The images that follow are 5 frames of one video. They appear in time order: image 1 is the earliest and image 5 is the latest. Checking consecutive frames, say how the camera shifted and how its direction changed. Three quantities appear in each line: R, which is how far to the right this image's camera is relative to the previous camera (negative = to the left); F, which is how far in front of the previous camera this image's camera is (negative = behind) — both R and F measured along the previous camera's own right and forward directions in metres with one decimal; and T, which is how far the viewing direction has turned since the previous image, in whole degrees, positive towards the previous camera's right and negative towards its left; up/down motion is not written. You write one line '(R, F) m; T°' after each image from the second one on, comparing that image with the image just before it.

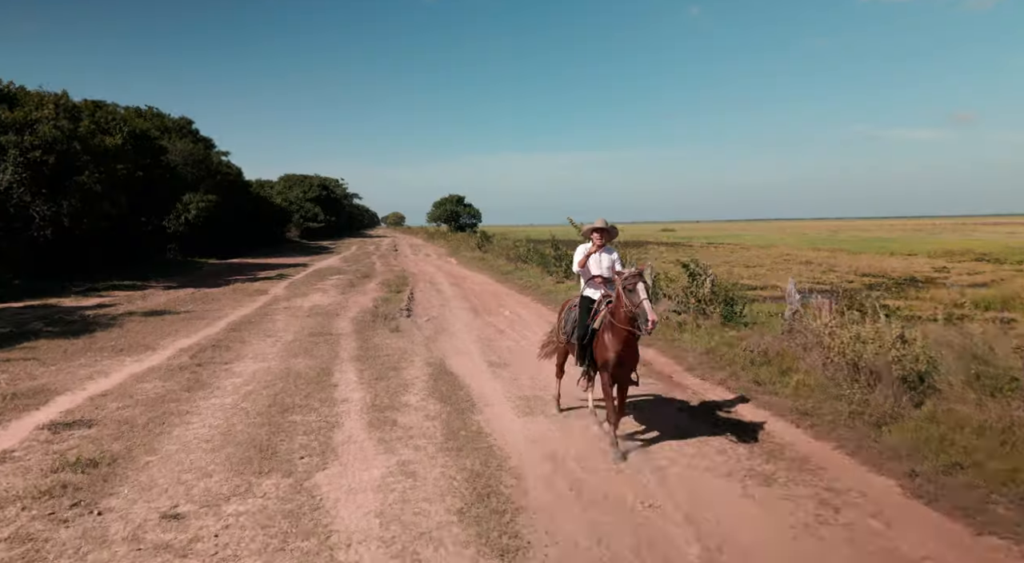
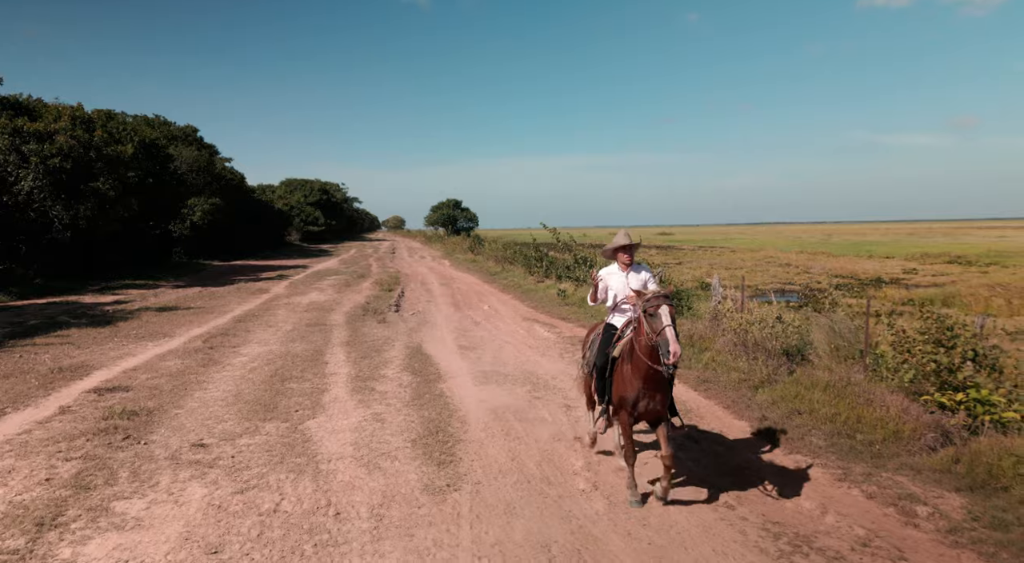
(+0.7, -1.9) m; 0°
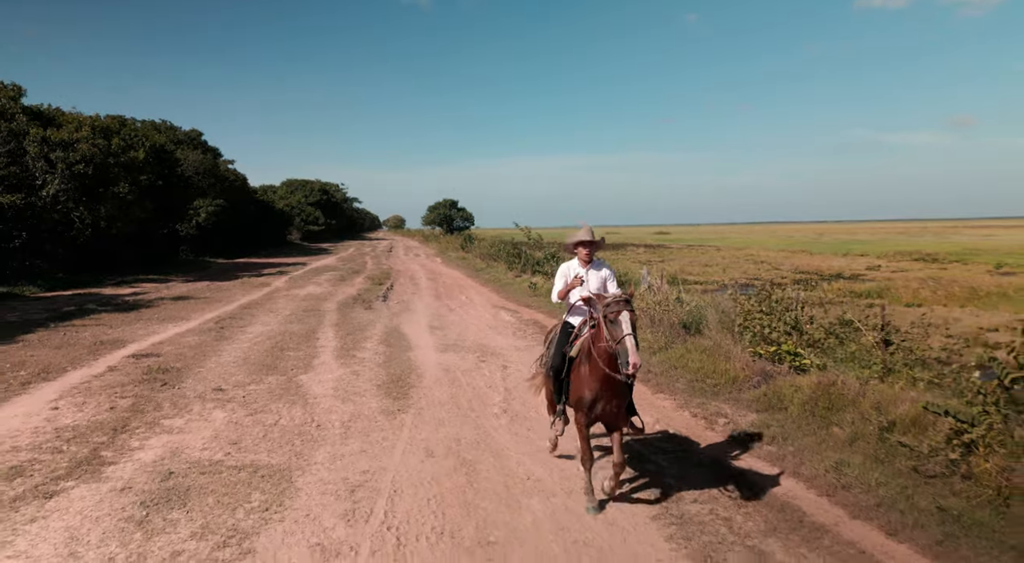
(+0.9, -2.4) m; 0°
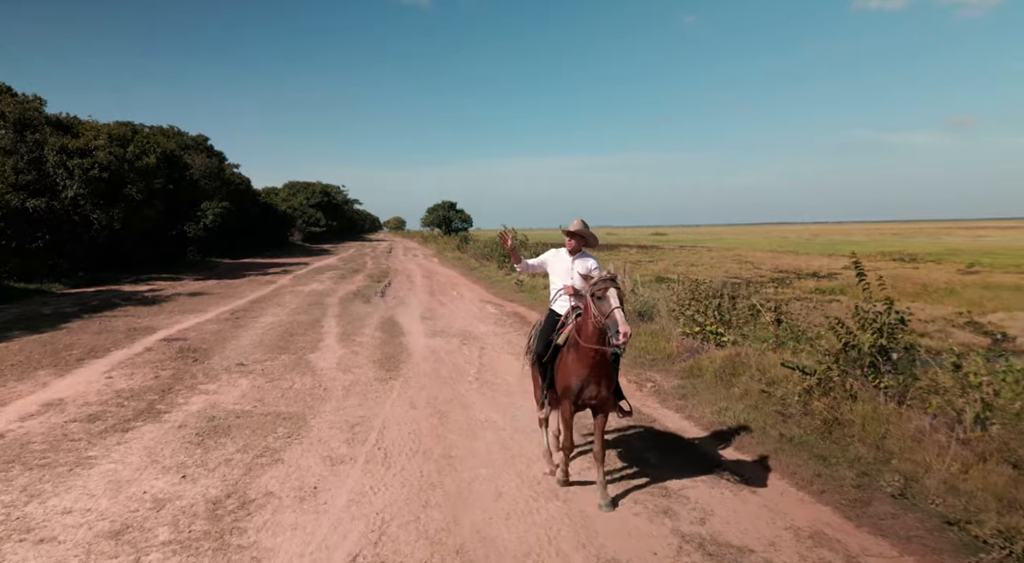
(+0.5, -1.9) m; 0°
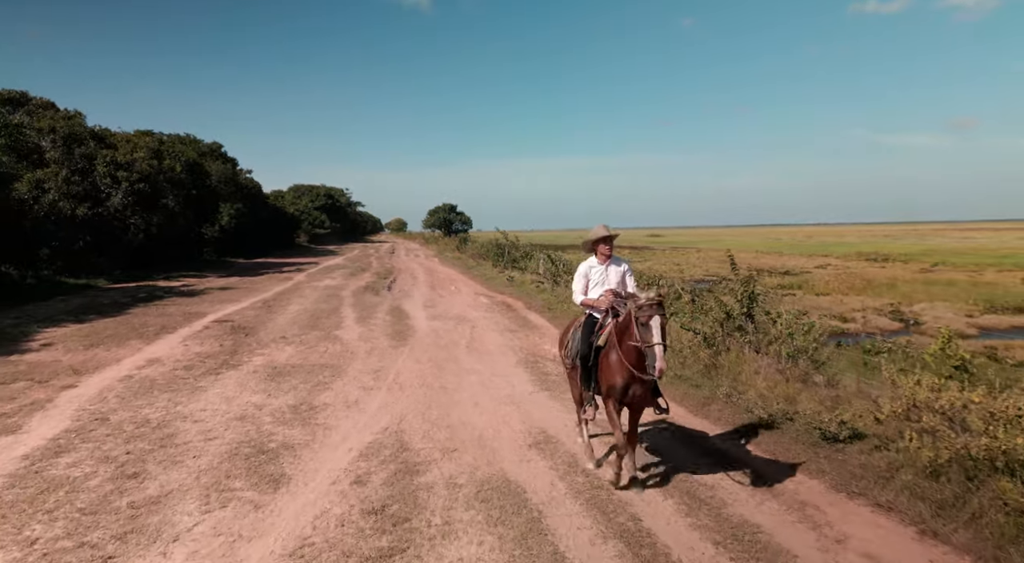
(+0.4, -3.2) m; 0°
